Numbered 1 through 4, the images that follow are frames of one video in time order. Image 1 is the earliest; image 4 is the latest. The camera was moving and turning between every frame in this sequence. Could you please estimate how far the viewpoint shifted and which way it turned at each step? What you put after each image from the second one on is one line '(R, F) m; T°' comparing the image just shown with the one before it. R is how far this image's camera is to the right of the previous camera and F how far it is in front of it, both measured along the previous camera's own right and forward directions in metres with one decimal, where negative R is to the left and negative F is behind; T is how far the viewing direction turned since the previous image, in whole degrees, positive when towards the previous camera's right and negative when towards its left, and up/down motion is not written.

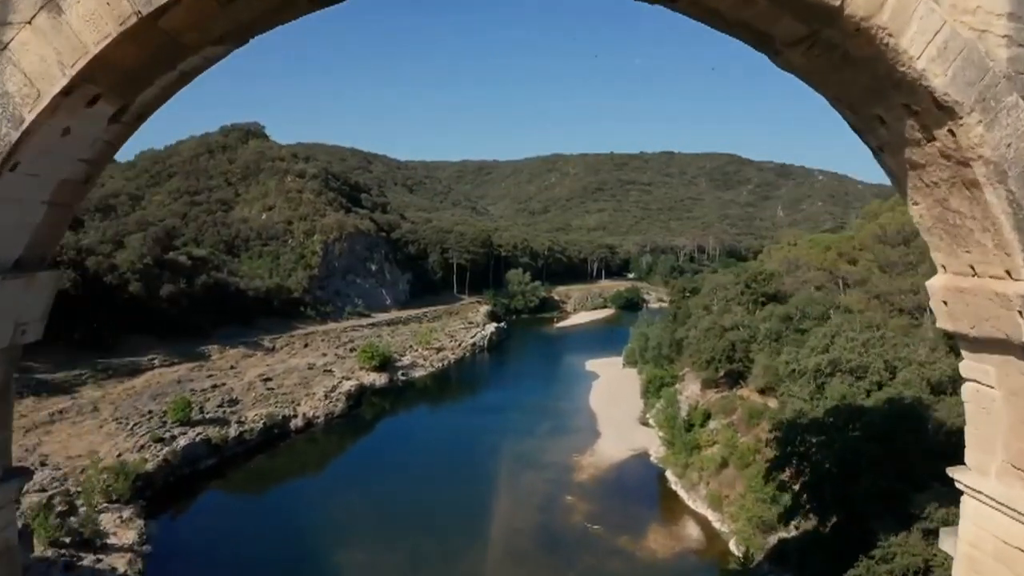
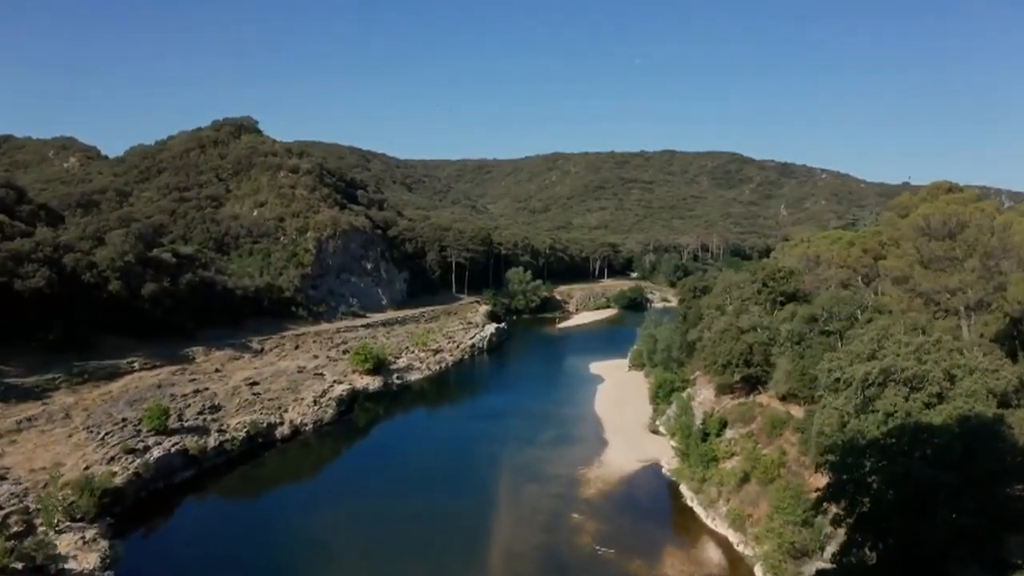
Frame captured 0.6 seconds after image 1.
(0.0, +0.6) m; 0°
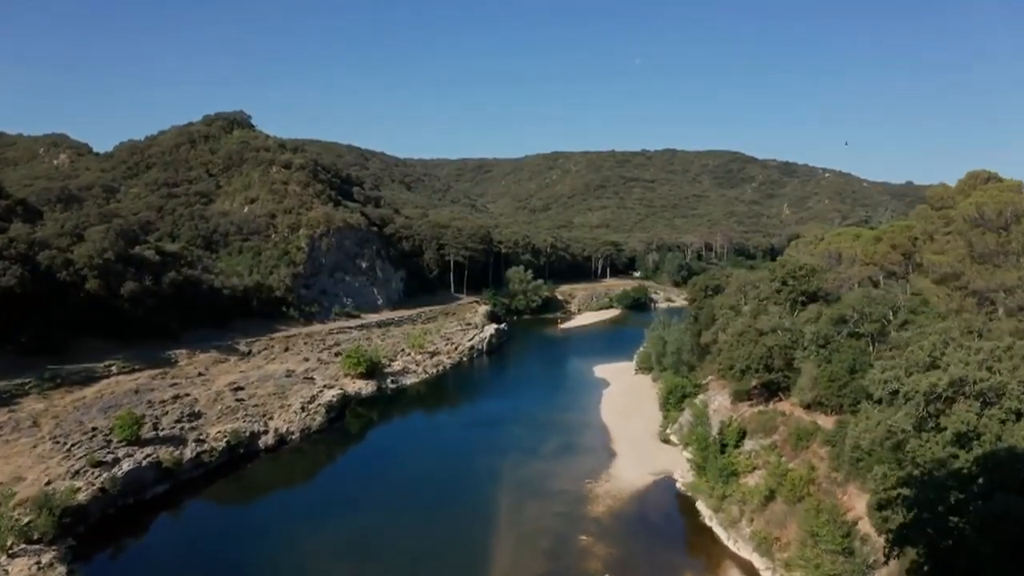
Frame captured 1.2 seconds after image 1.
(0.0, +0.6) m; 0°
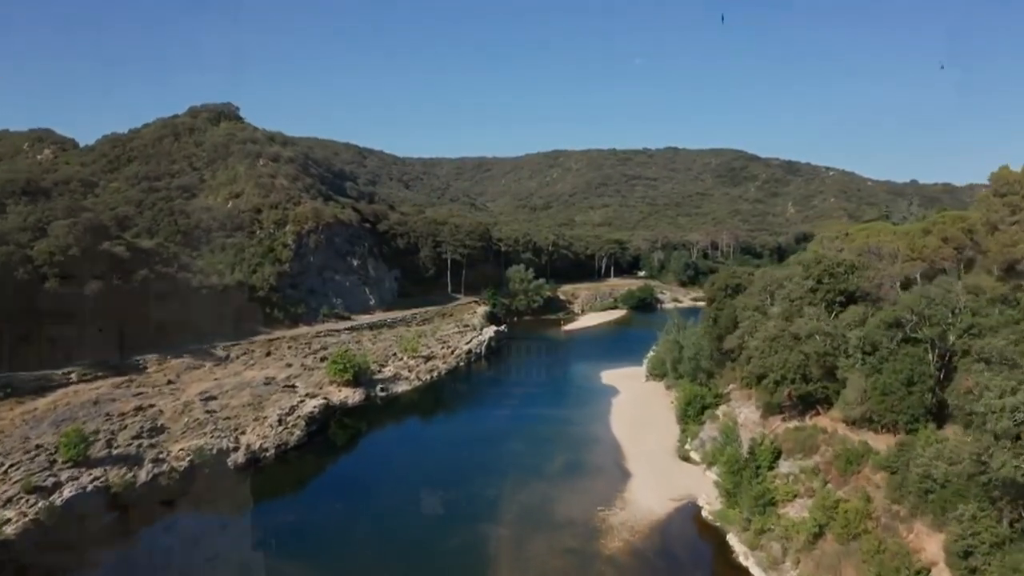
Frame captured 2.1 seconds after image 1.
(0.0, +0.9) m; 0°
